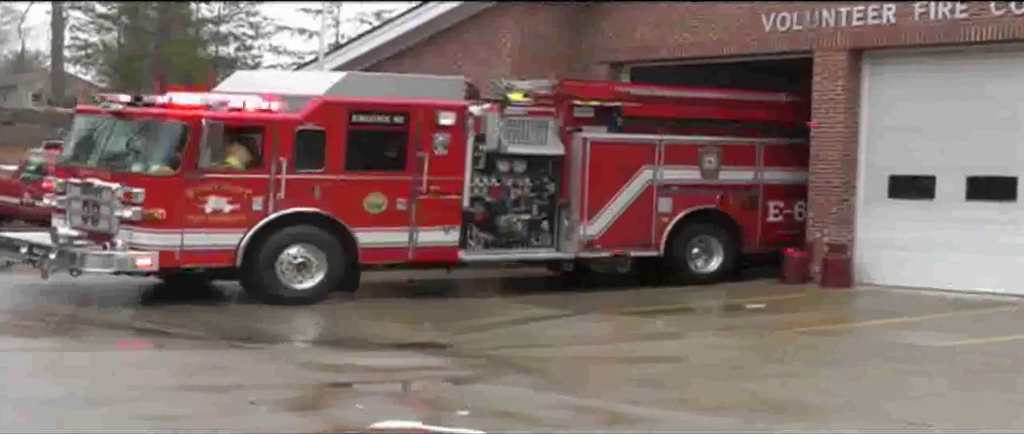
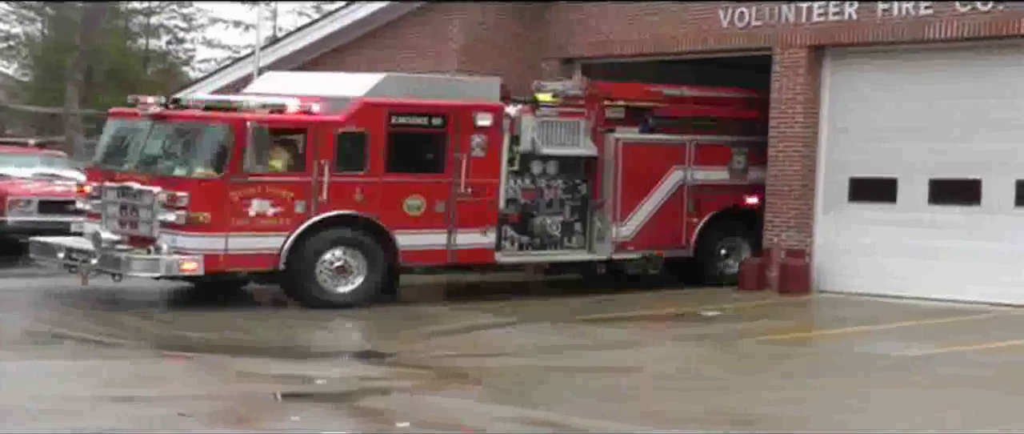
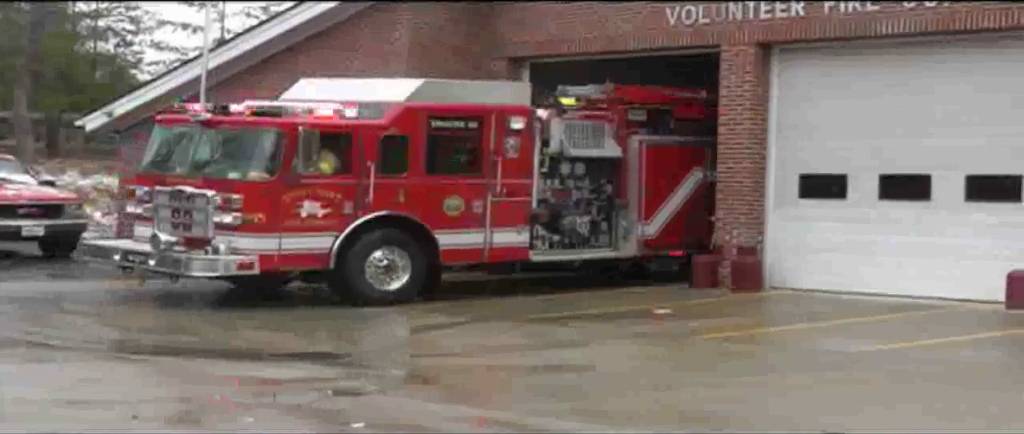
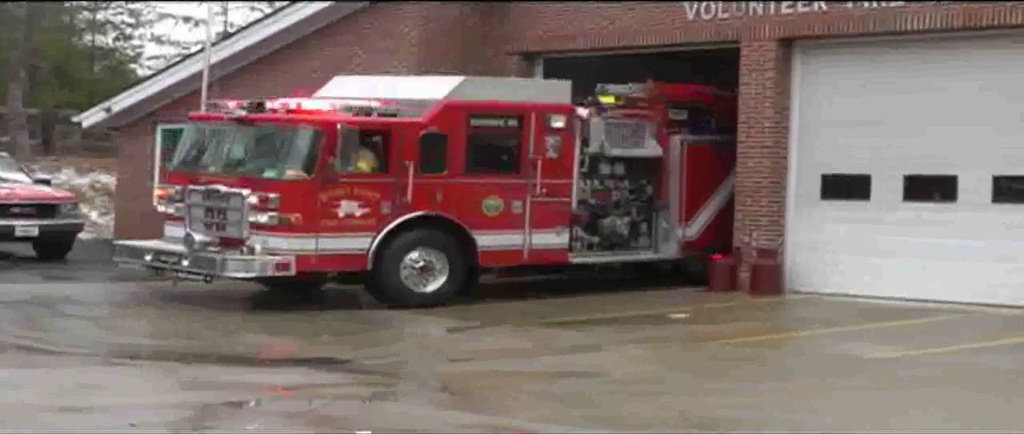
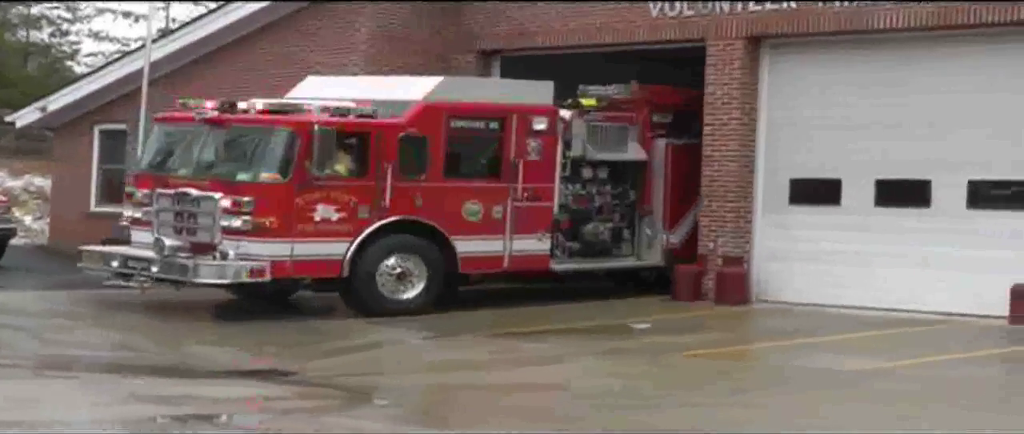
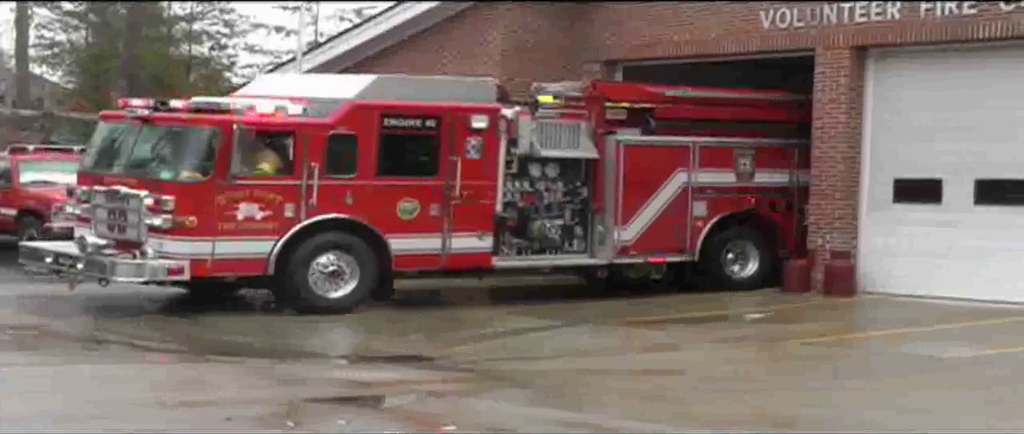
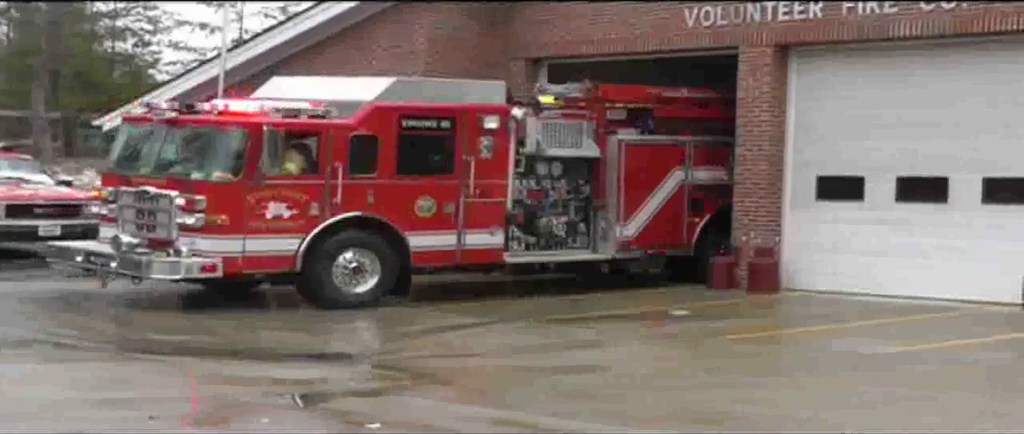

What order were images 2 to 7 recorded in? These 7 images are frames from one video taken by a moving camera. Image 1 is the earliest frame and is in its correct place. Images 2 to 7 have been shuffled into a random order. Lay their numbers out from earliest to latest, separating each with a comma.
6, 2, 7, 3, 4, 5
